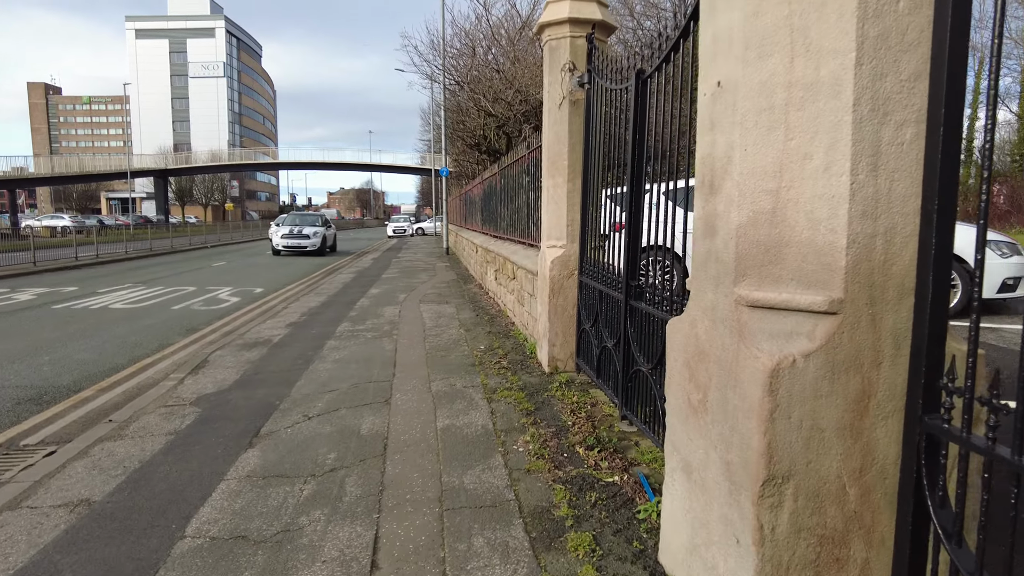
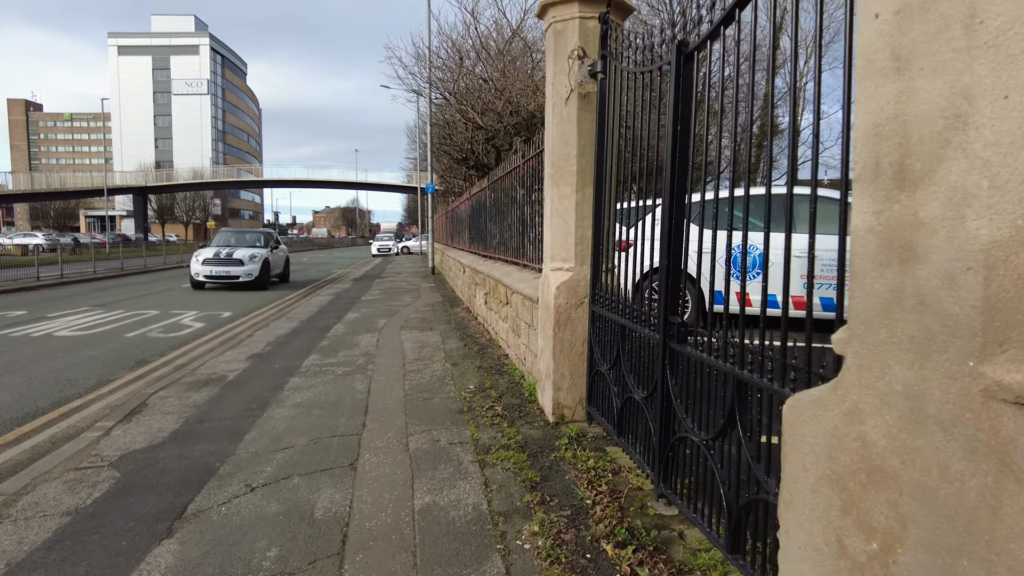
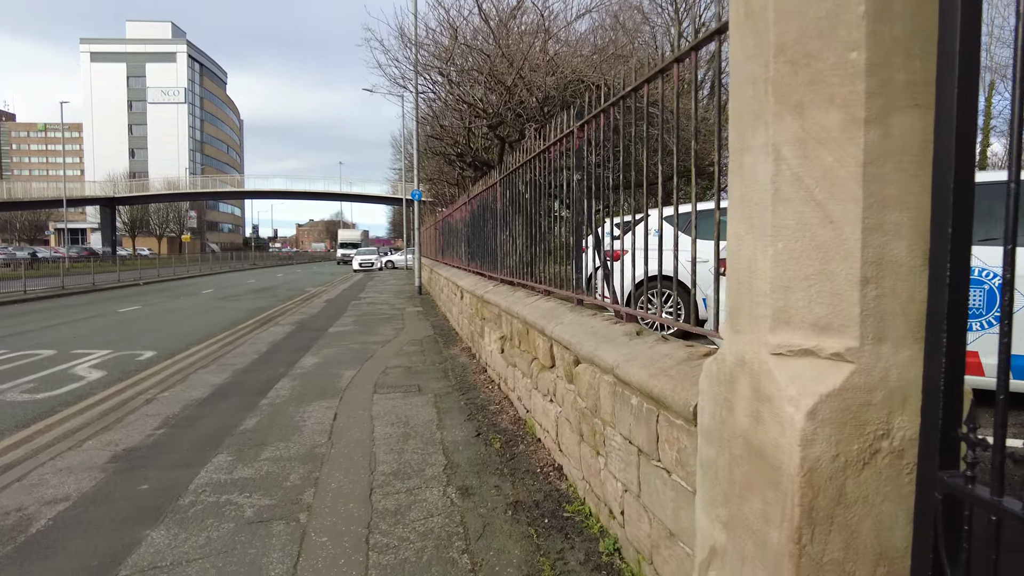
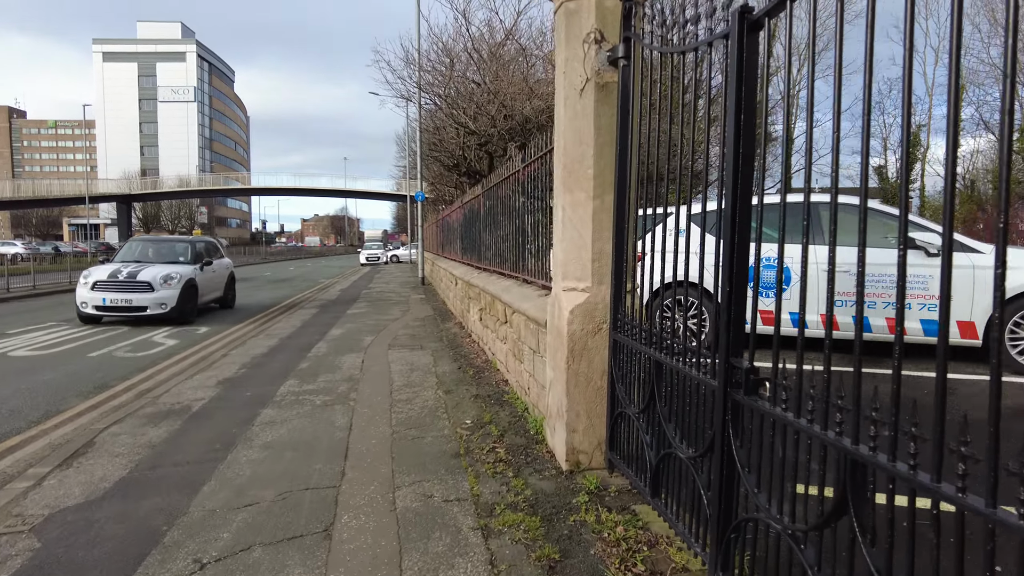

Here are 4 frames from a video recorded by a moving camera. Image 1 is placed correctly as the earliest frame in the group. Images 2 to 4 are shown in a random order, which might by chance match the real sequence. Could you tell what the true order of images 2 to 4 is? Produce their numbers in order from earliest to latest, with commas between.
2, 4, 3
